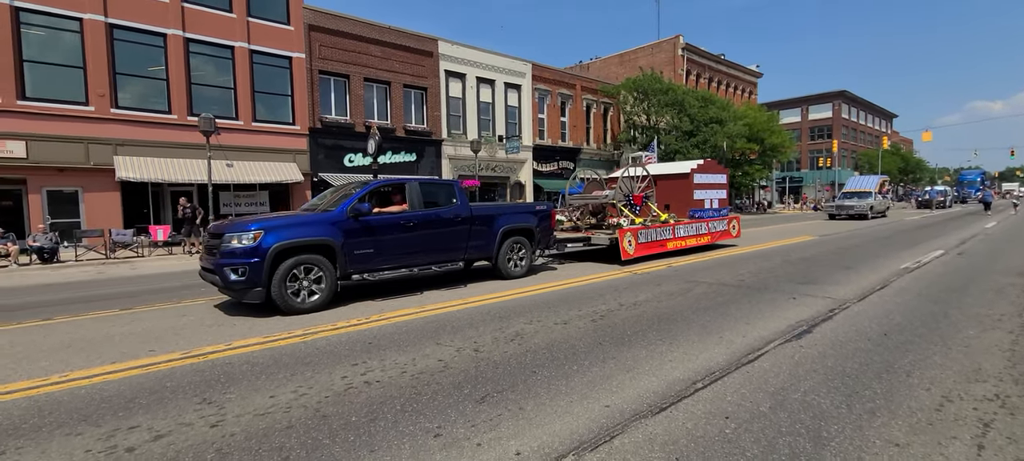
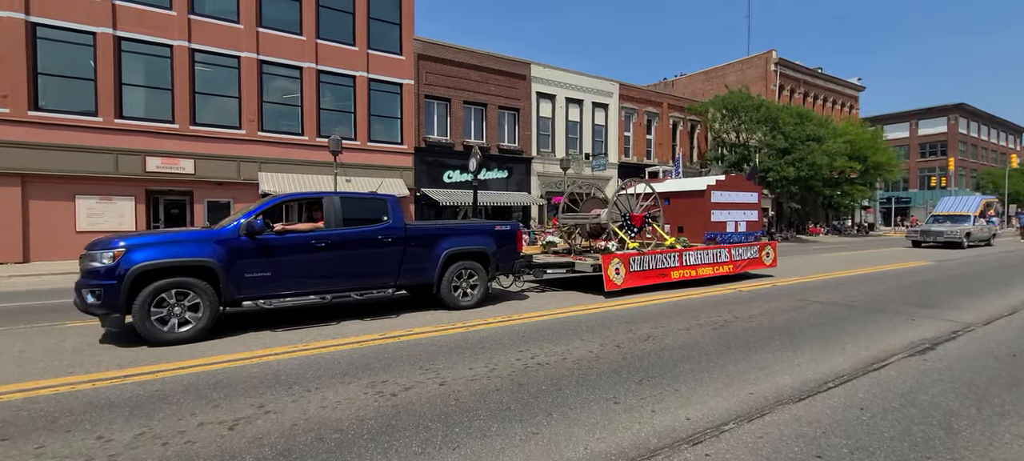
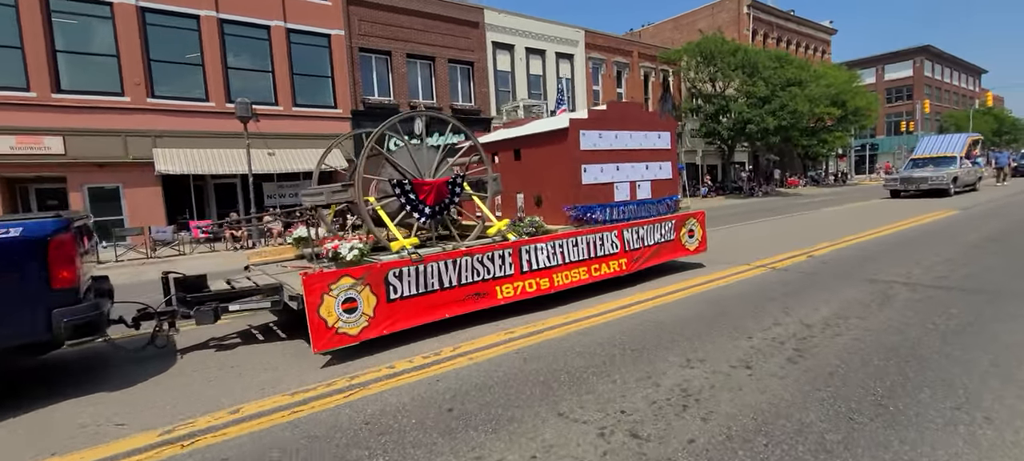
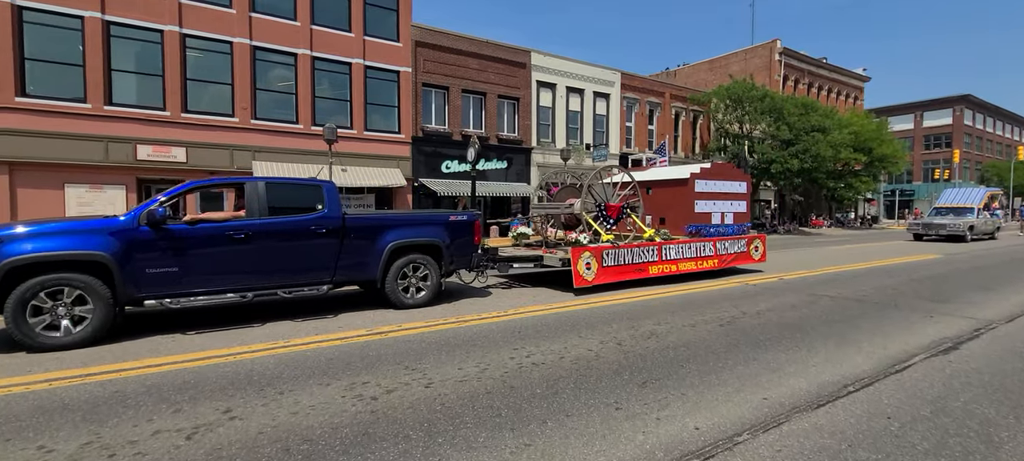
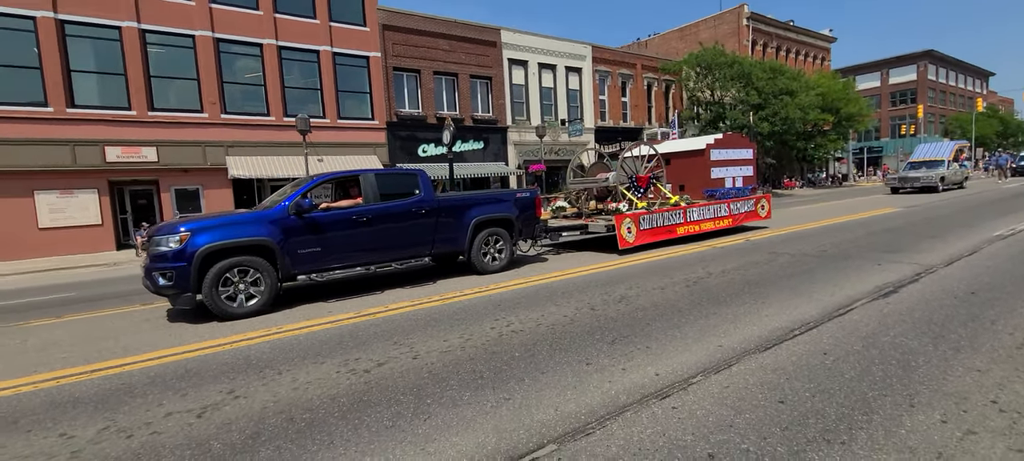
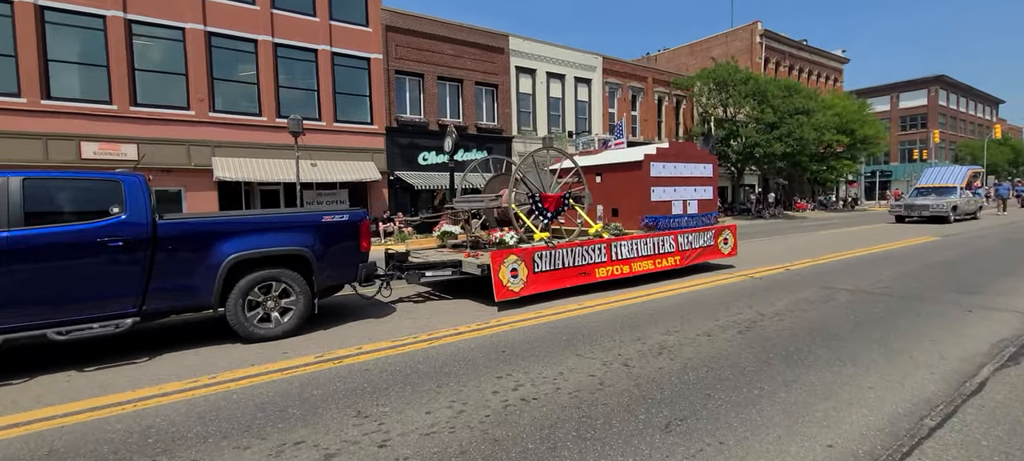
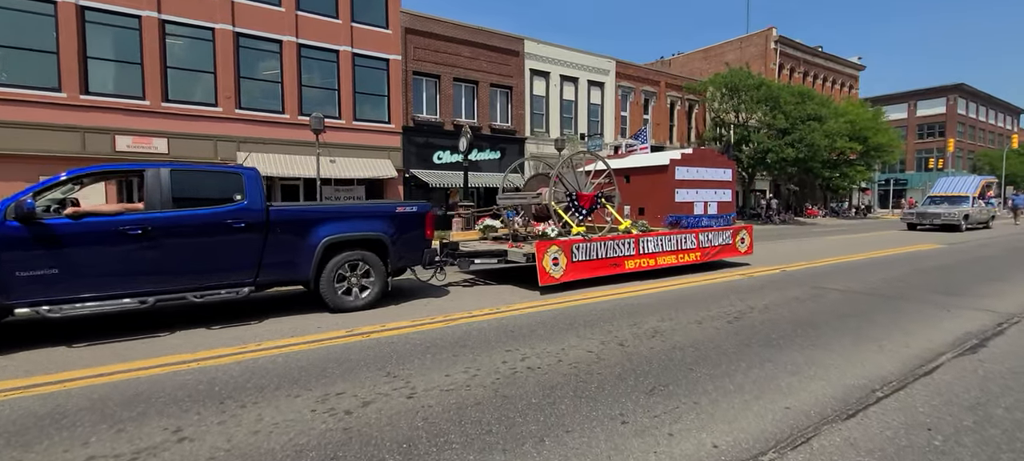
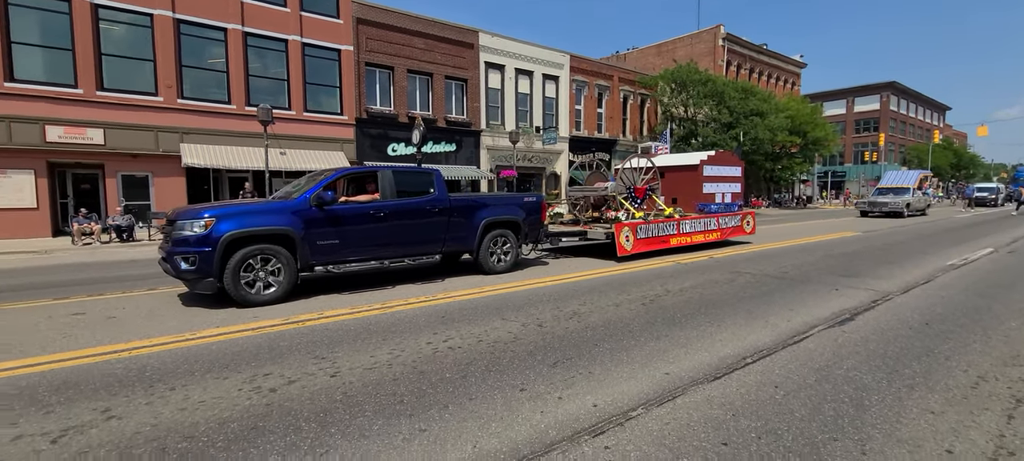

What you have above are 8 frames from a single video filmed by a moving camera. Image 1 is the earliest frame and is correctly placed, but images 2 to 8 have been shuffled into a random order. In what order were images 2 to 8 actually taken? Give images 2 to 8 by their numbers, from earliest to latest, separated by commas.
8, 5, 2, 4, 7, 6, 3
